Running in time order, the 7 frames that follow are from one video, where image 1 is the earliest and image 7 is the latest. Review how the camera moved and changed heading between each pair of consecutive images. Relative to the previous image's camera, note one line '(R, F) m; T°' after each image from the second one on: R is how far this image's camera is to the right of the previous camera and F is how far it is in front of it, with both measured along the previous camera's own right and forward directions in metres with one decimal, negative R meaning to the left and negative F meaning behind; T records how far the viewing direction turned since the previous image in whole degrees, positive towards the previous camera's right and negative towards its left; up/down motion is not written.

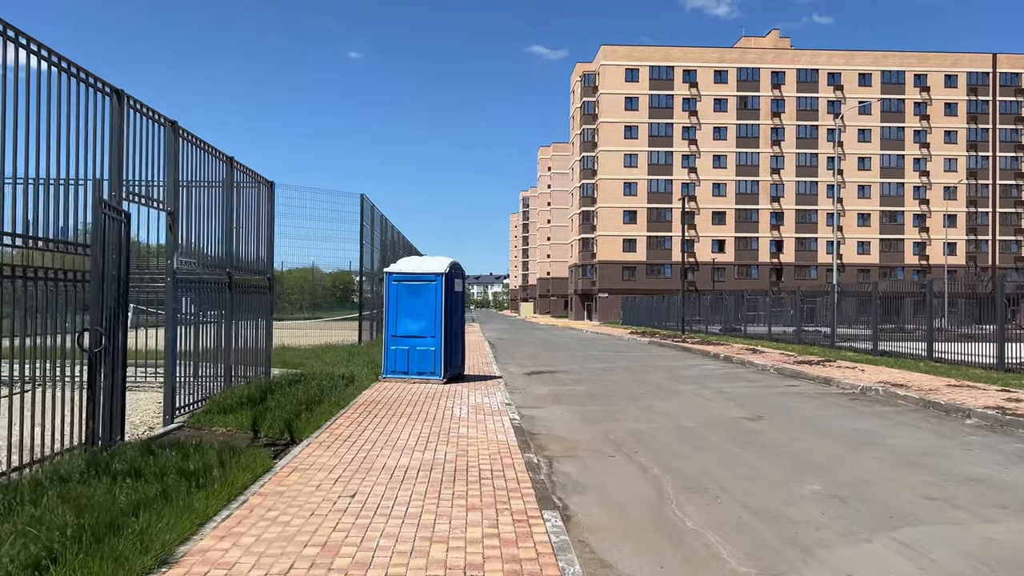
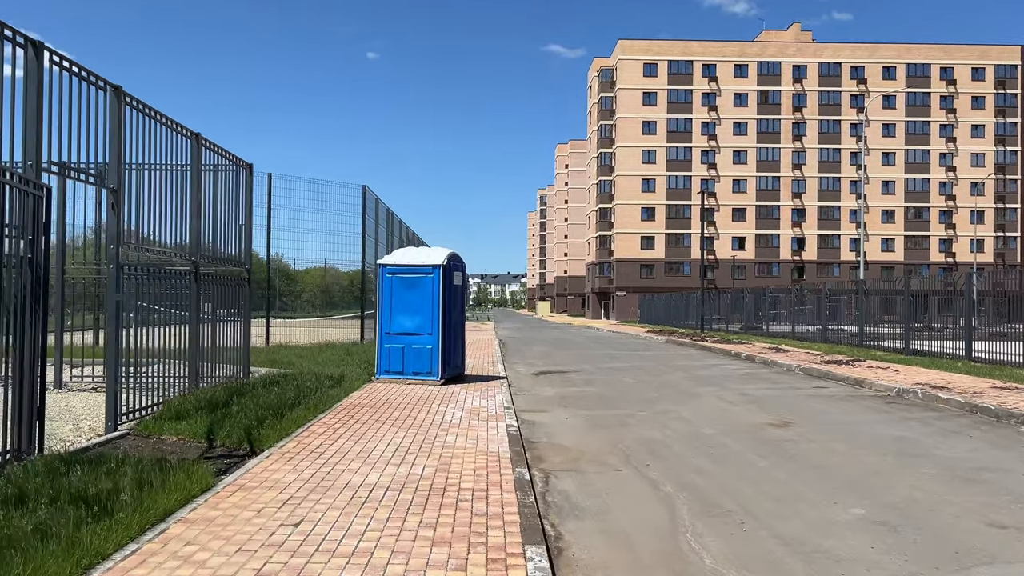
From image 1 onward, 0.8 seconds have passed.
(+0.2, +1.0) m; -1°
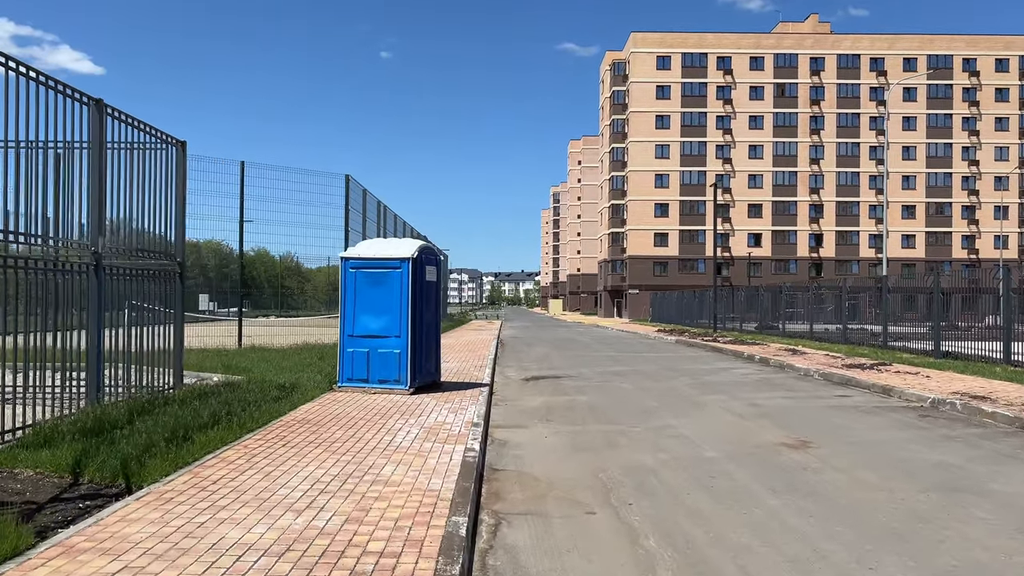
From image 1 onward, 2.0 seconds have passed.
(+0.5, +1.5) m; -1°
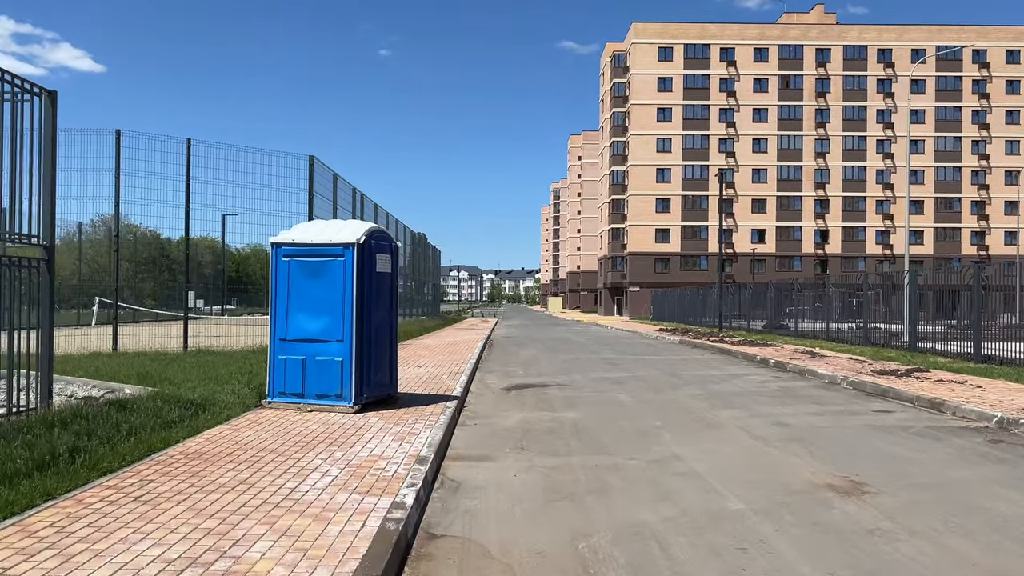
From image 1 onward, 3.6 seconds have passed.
(+0.3, +2.1) m; 0°
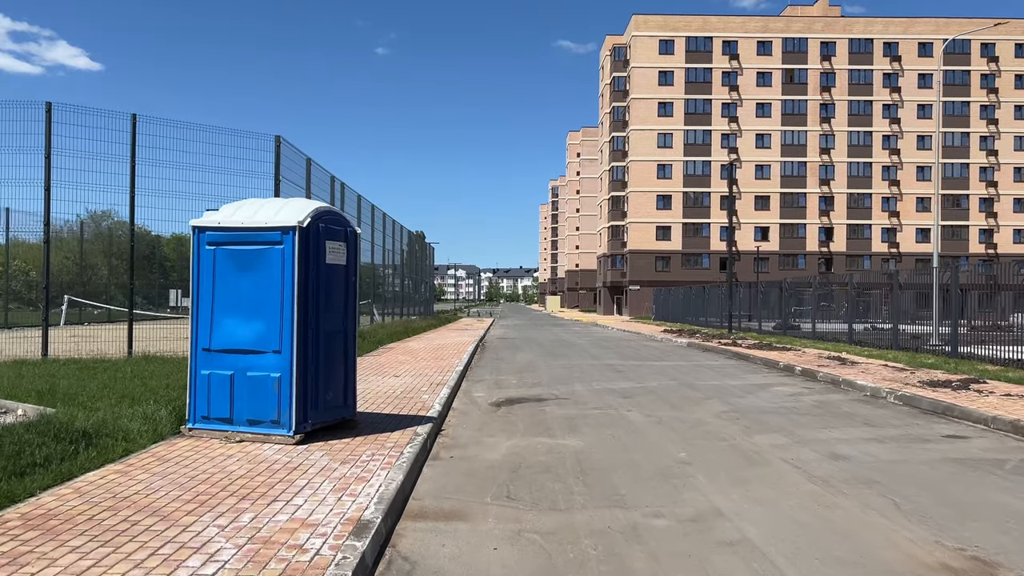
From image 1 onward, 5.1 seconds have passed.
(+0.1, +1.9) m; 0°
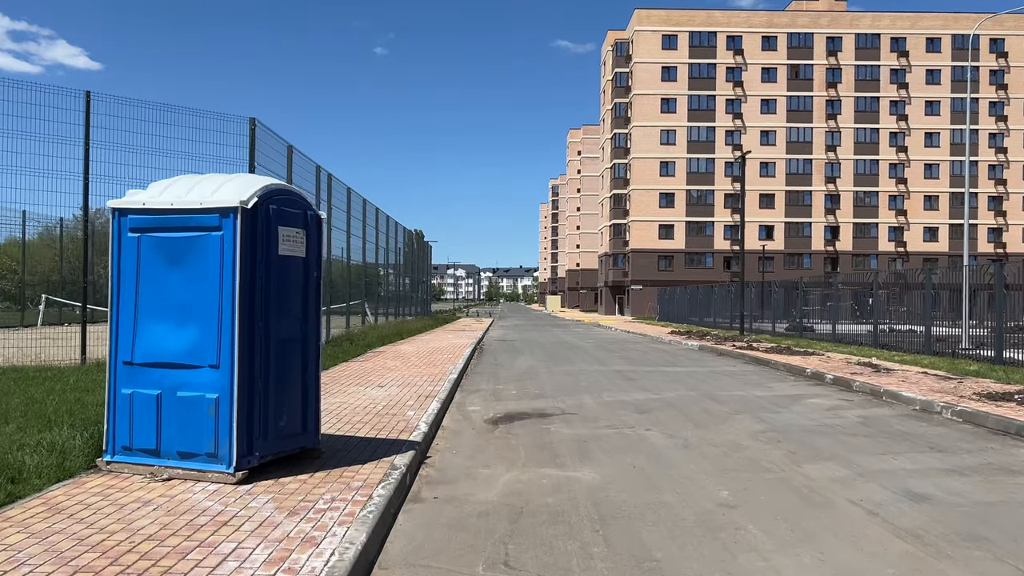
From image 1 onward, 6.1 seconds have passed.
(0.0, +1.4) m; 0°
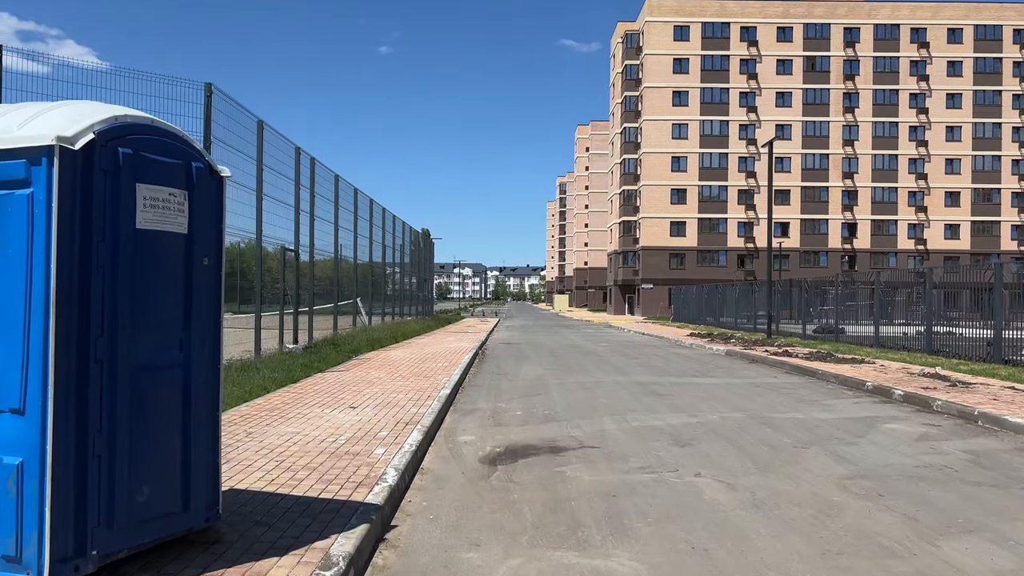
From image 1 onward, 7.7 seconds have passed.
(0.0, +2.2) m; 0°
